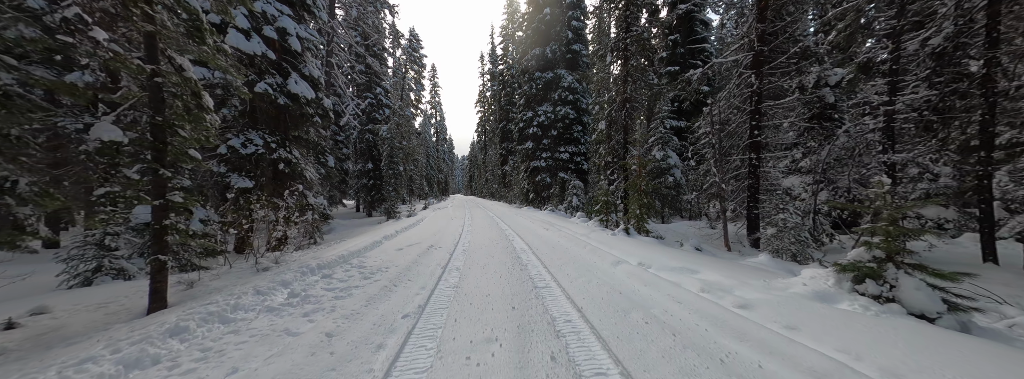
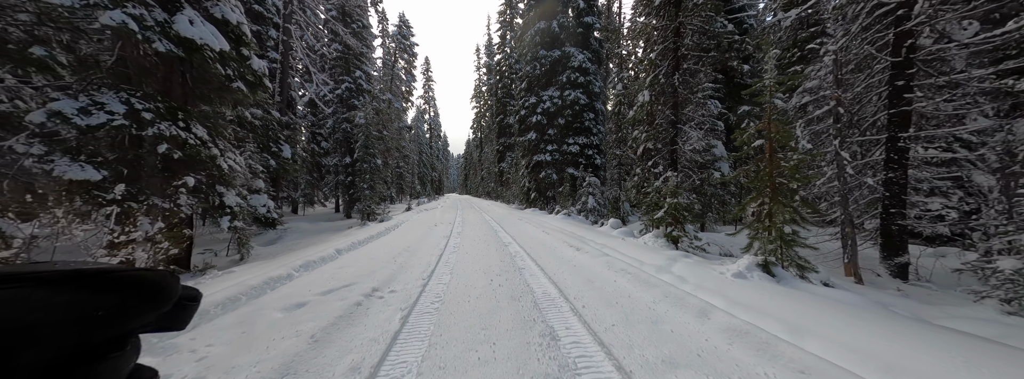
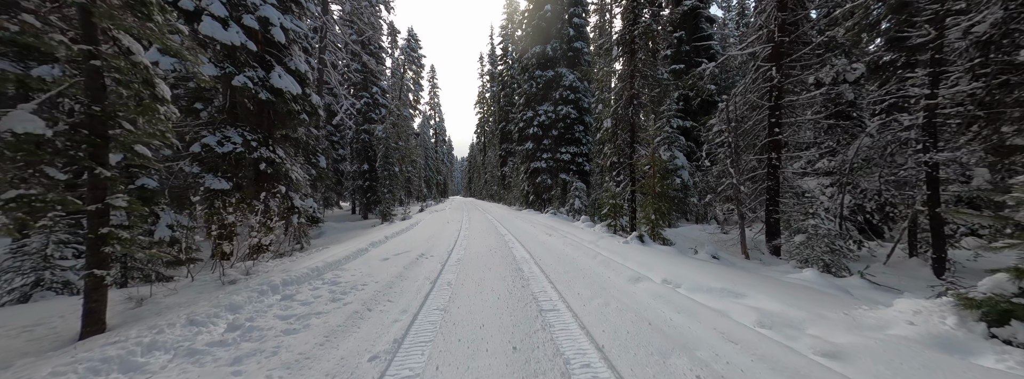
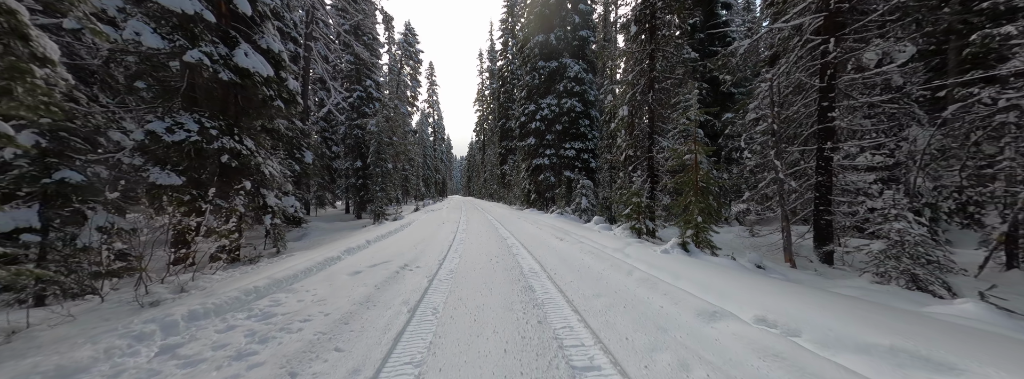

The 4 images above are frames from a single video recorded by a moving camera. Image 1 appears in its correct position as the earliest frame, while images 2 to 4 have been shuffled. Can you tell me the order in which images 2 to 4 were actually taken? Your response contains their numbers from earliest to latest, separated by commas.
3, 4, 2
